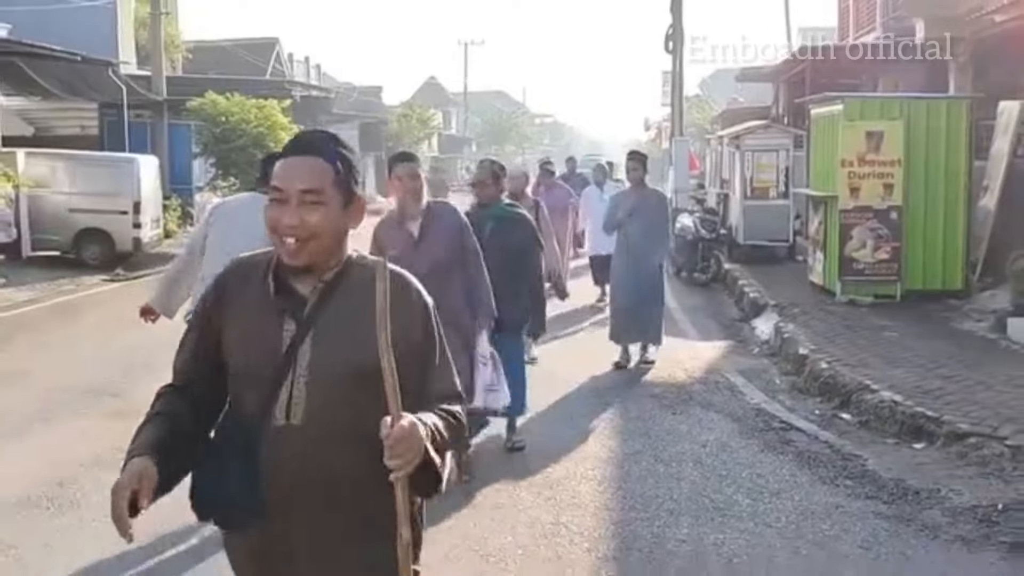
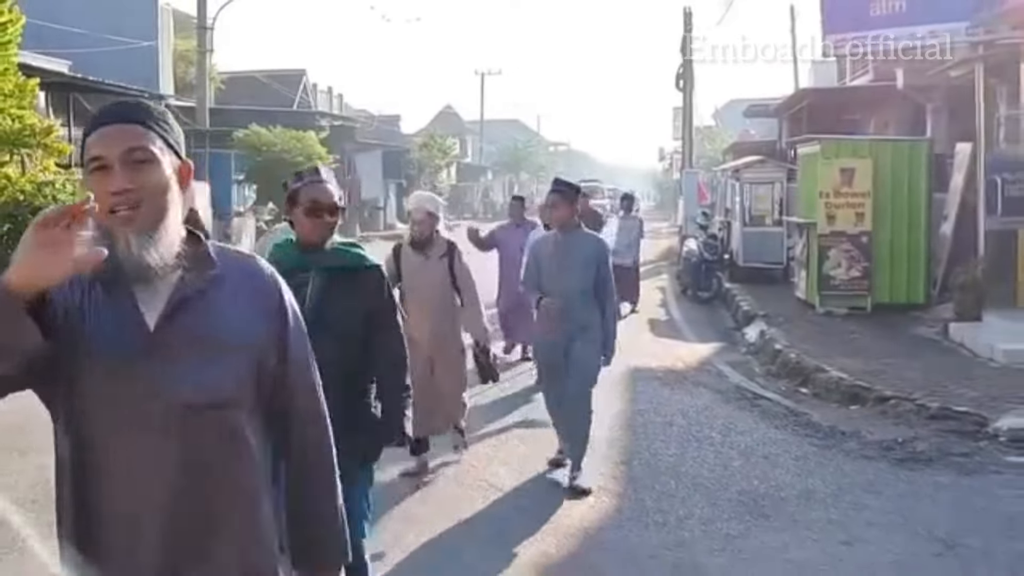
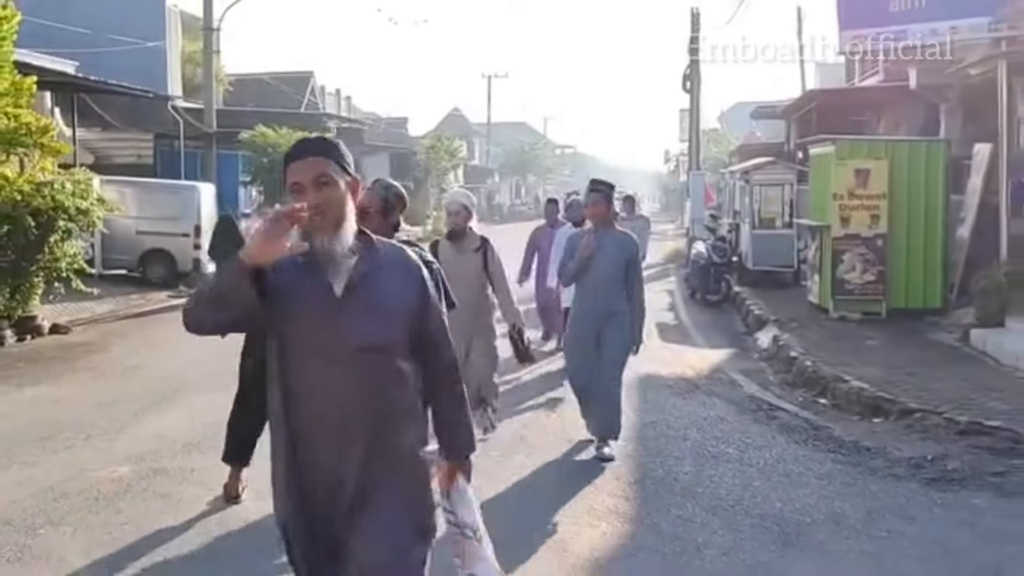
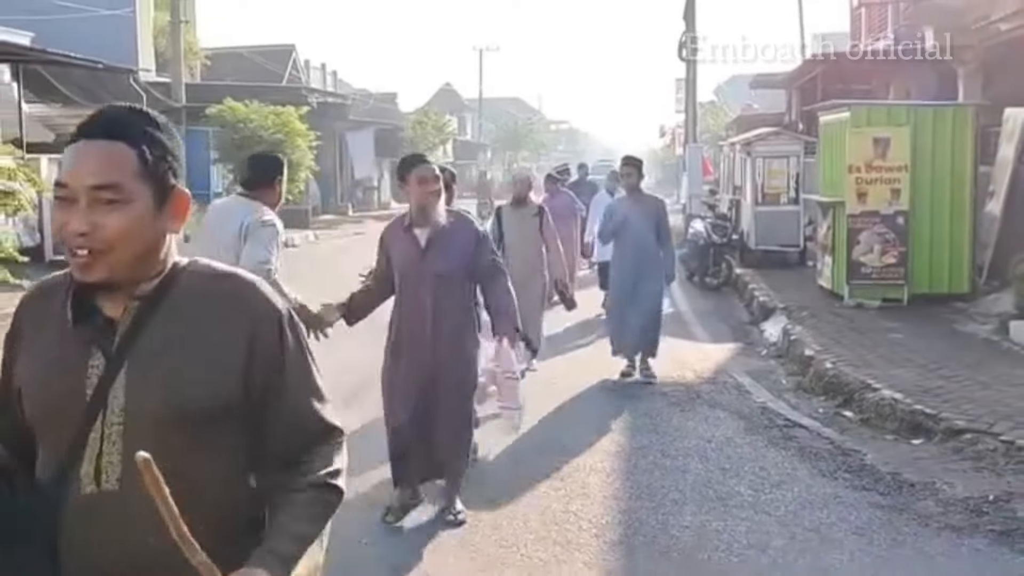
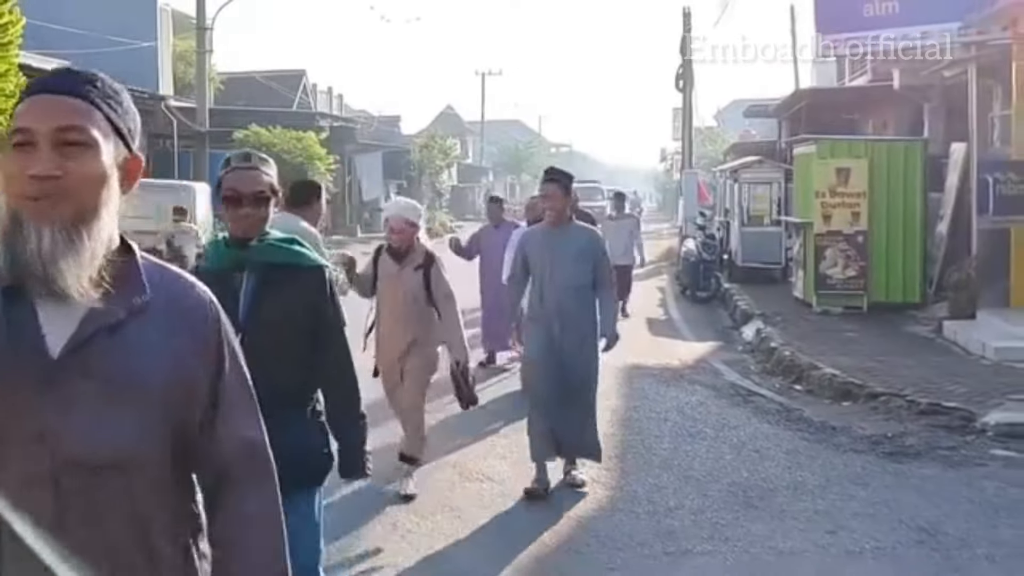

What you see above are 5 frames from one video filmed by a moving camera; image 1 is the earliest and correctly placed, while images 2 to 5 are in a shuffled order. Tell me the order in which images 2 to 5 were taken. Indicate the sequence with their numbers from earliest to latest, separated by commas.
4, 3, 2, 5
